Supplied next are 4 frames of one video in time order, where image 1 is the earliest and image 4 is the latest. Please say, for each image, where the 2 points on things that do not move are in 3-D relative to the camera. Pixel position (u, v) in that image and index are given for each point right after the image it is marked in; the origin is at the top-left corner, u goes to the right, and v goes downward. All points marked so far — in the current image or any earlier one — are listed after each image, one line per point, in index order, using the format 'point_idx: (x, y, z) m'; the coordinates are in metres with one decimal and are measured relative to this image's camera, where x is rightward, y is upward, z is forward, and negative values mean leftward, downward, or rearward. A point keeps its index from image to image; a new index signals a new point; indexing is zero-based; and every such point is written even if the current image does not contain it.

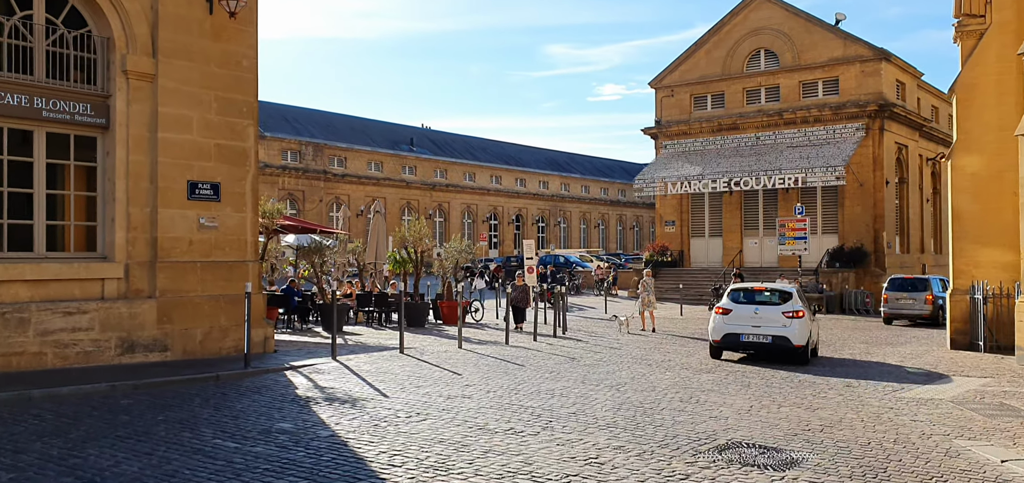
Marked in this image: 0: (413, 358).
0: (-1.5, -1.8, +14.1) m
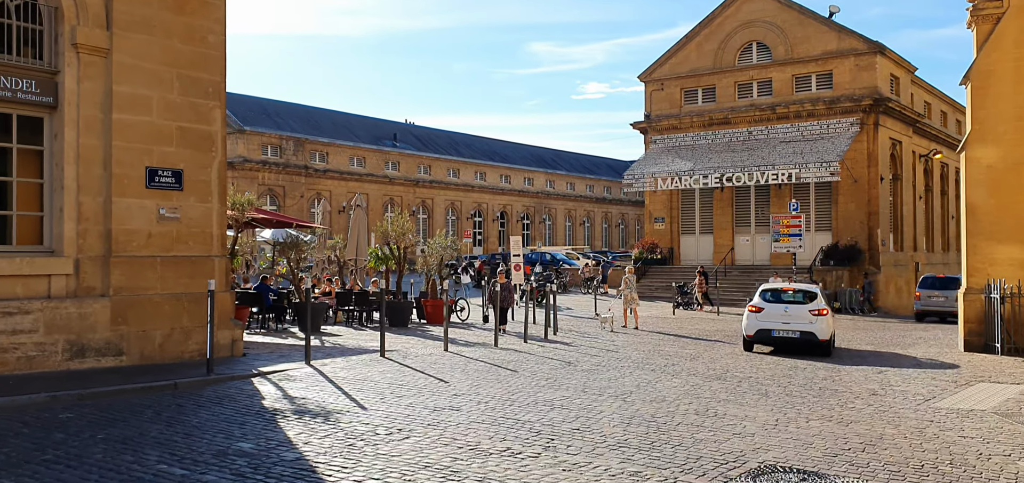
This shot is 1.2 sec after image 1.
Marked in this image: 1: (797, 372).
0: (-1.6, -1.7, +12.8) m
1: (+4.2, -1.9, +13.6) m
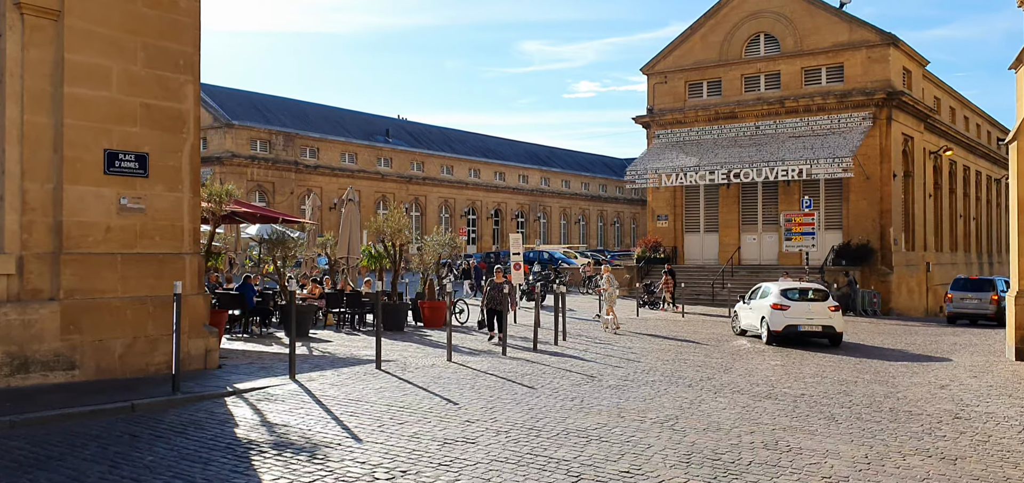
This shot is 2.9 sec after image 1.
0: (-1.4, -1.6, +11.1) m
1: (+4.3, -1.9, +11.9) m
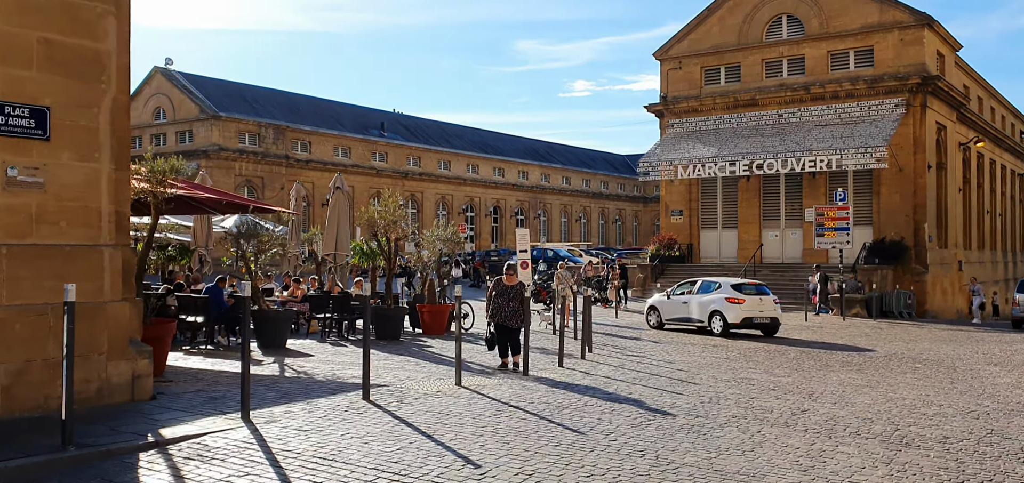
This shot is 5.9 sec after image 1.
0: (-1.1, -1.5, +8.2) m
1: (+4.7, -1.8, +9.0) m
